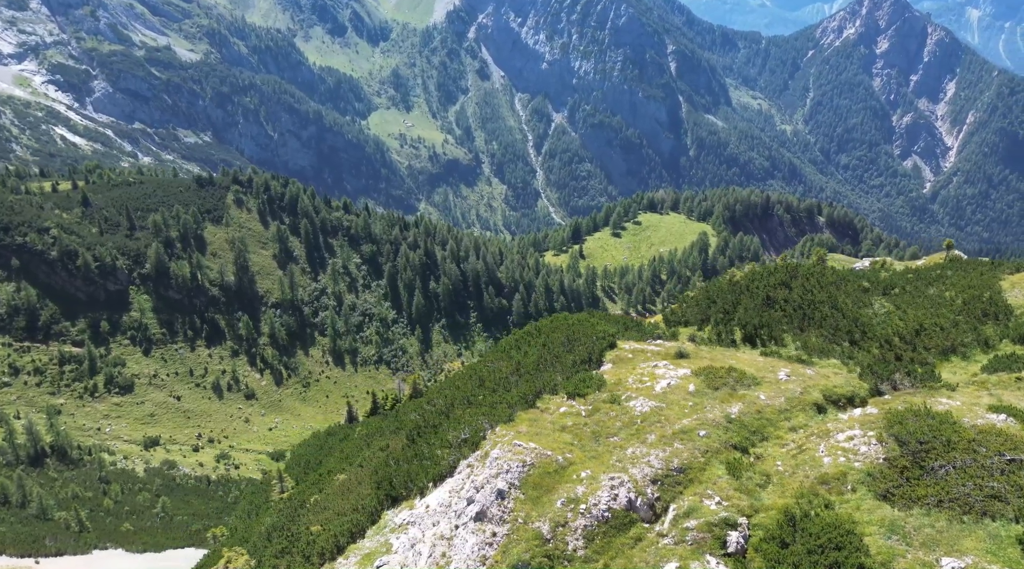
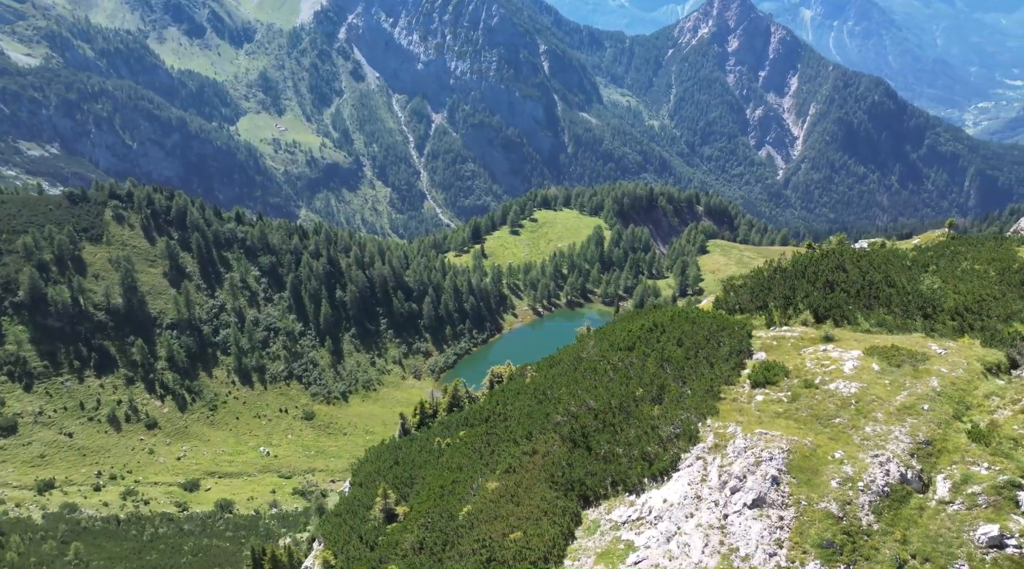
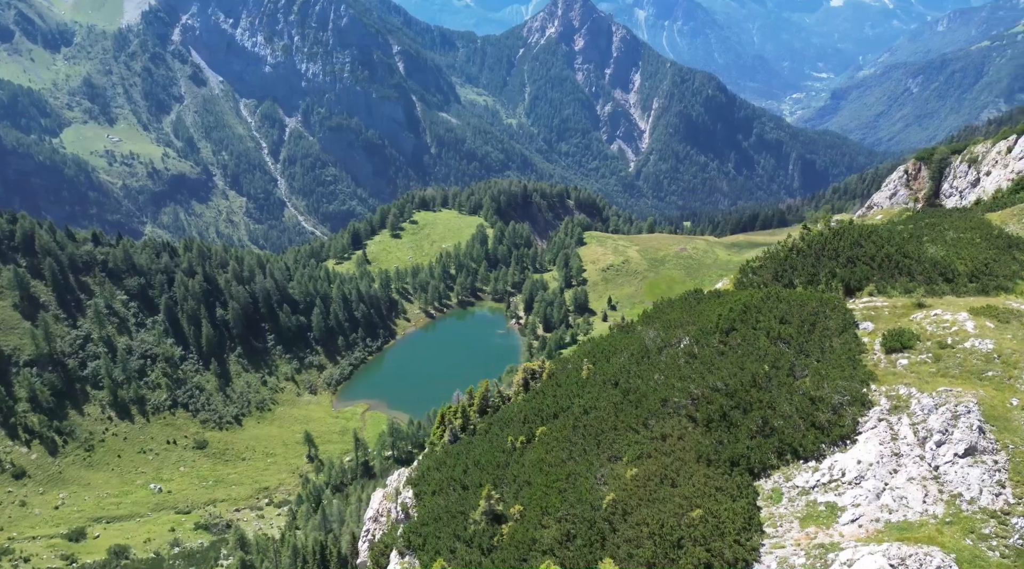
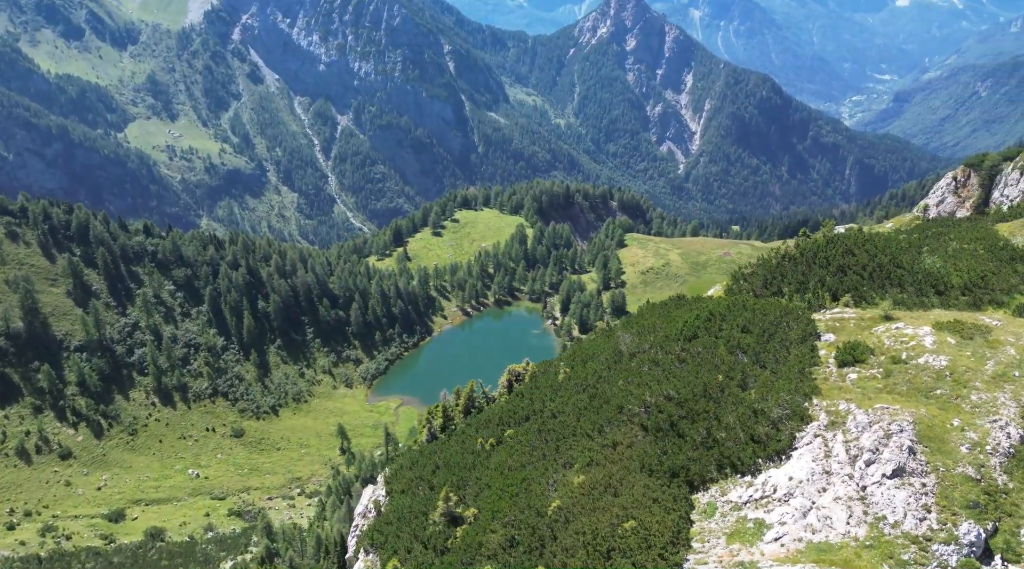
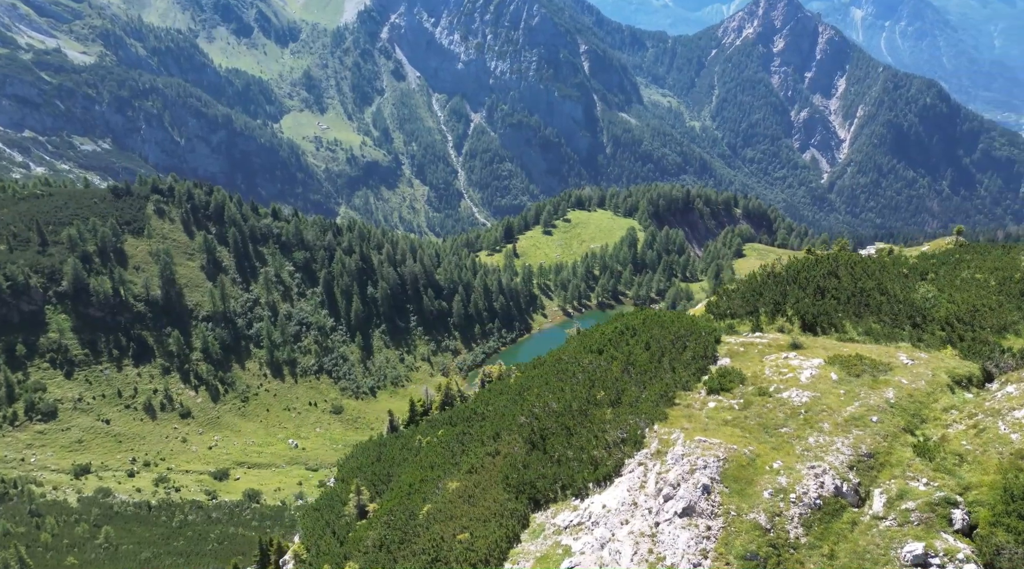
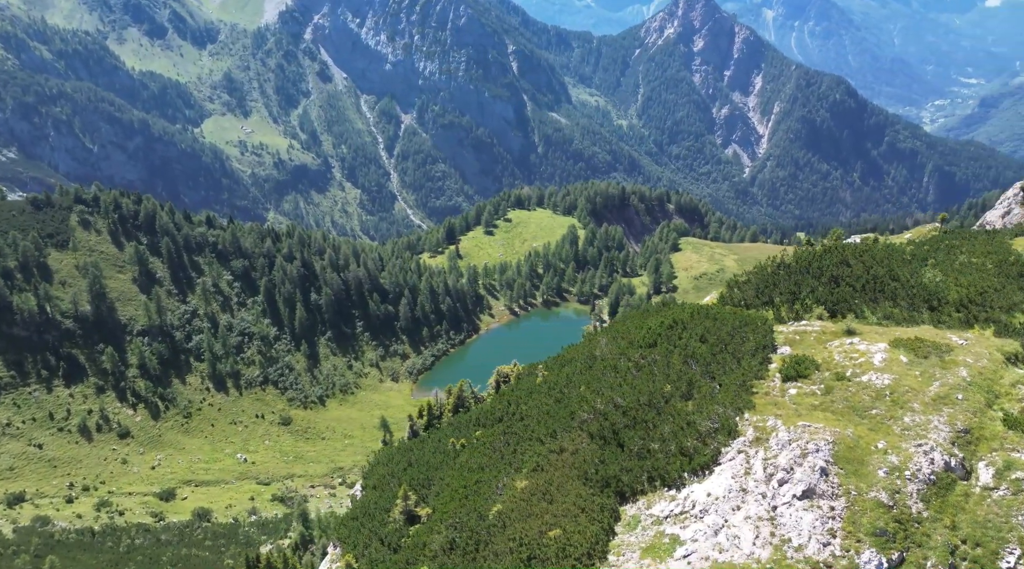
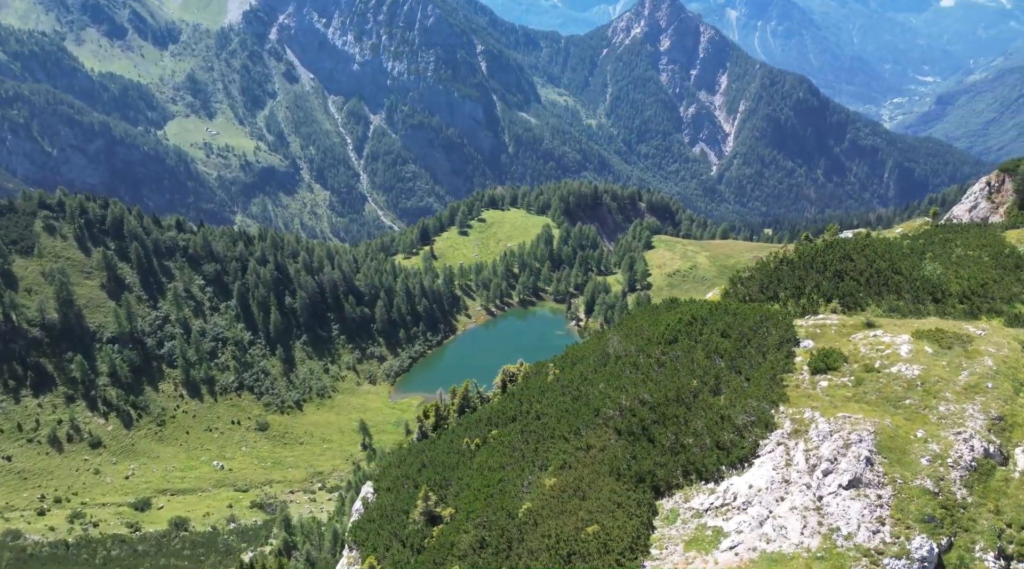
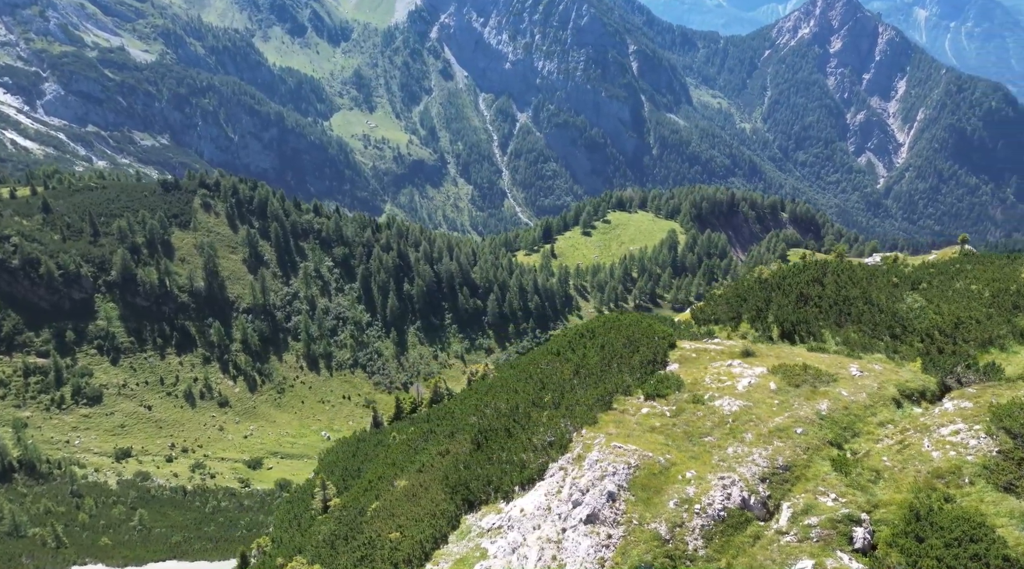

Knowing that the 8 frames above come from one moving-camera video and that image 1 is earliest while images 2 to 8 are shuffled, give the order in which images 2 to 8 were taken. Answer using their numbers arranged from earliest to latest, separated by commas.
8, 5, 2, 6, 7, 4, 3
